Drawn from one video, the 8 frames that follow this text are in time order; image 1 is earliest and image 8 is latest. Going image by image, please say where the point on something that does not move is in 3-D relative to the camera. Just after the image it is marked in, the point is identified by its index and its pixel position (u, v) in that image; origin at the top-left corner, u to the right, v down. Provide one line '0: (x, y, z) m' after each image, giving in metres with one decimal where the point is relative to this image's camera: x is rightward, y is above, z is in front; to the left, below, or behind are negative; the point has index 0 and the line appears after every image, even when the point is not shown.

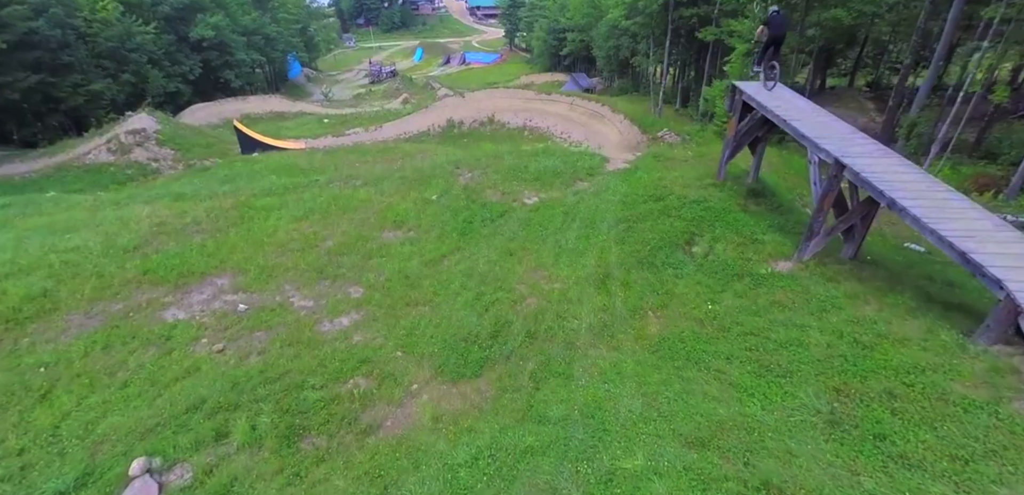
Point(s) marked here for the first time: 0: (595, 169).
0: (+2.5, +2.4, +14.8) m
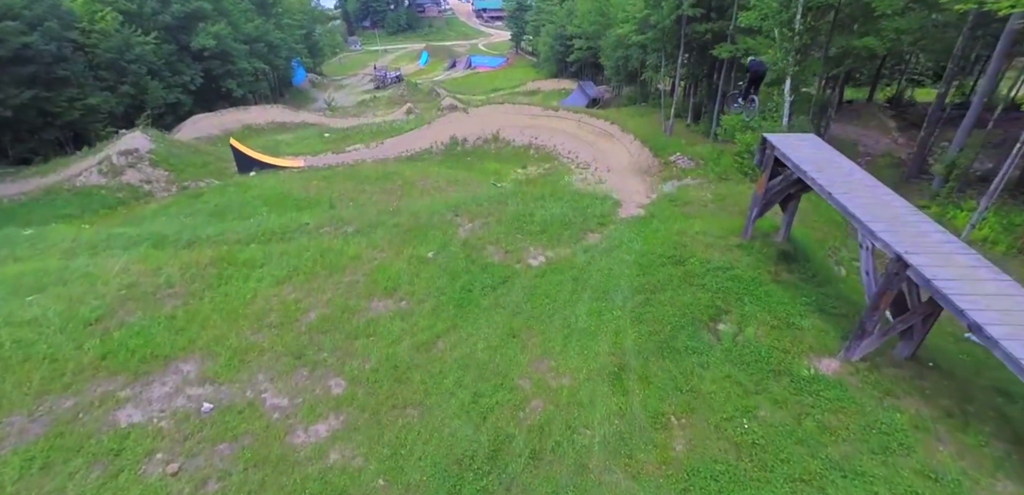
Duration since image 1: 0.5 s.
0: (+2.6, +0.9, +13.6) m
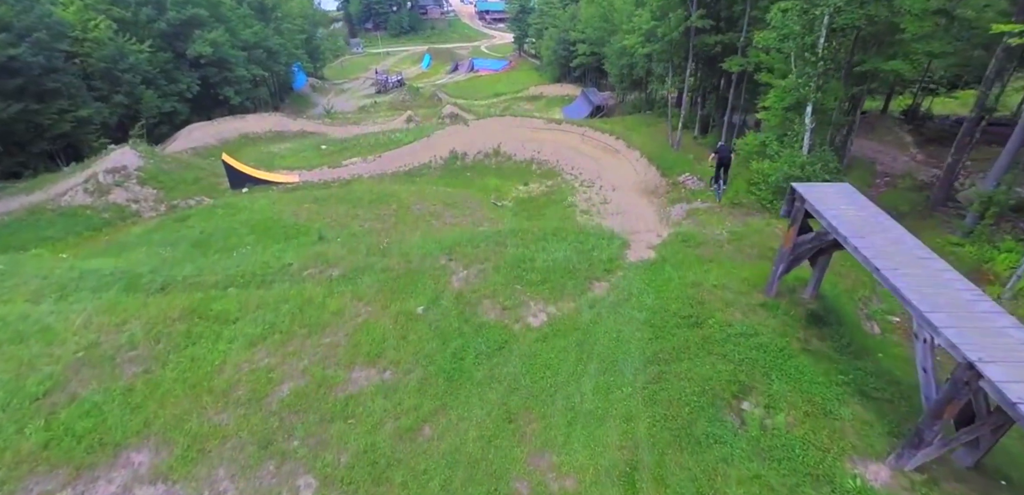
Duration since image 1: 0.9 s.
0: (+2.6, -0.3, +12.5) m
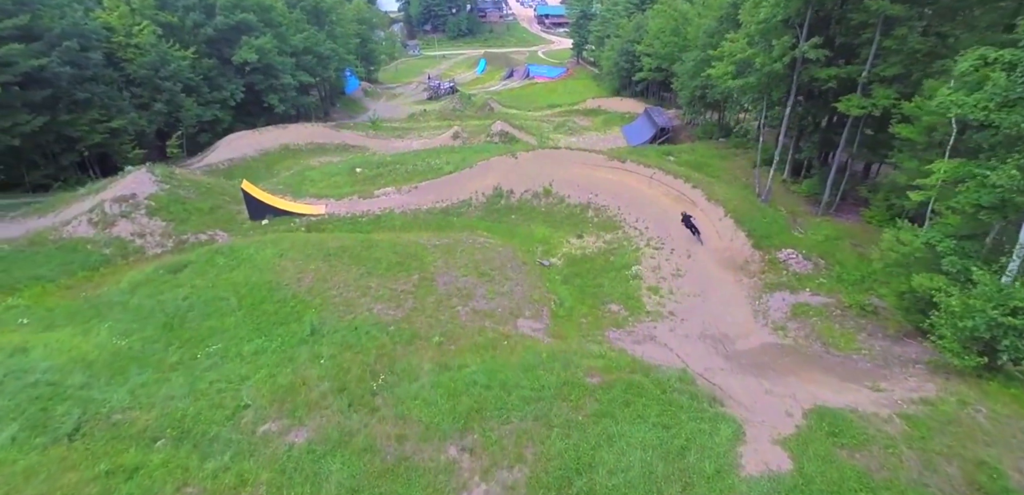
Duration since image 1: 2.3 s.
0: (+3.3, -3.6, +7.8) m
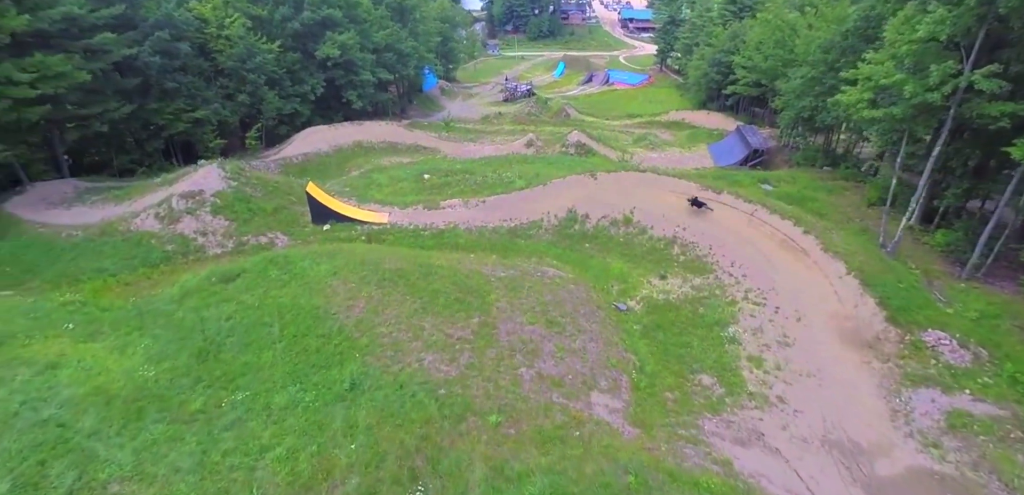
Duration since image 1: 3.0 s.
0: (+4.1, -5.3, +4.9) m
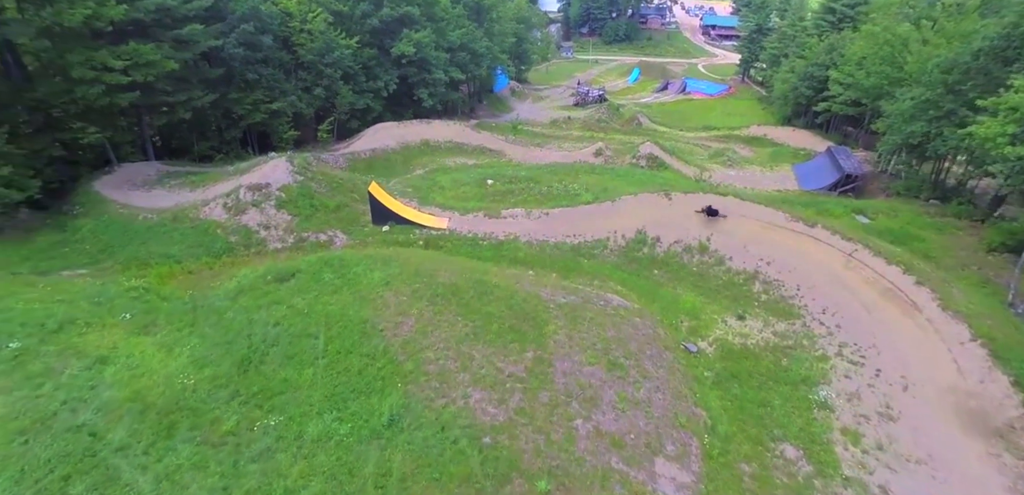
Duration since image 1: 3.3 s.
0: (+4.3, -6.5, +3.0) m
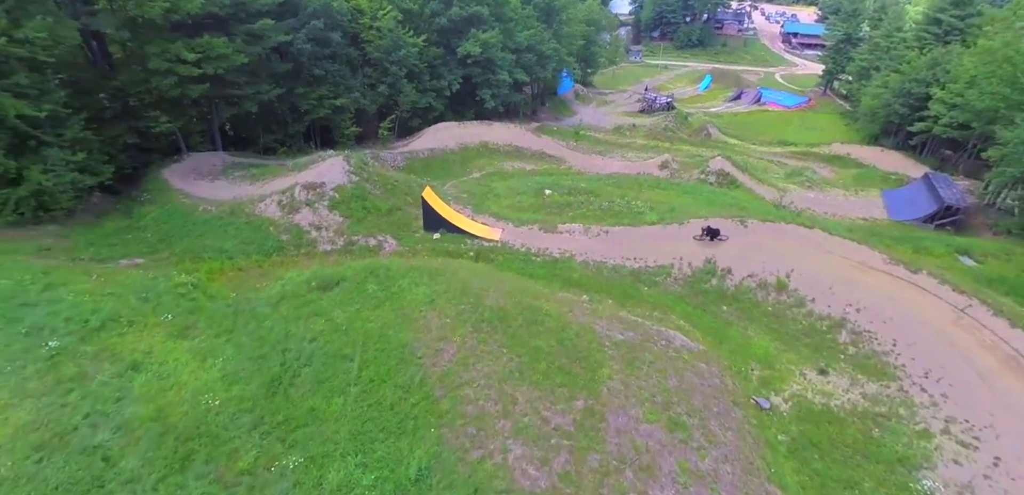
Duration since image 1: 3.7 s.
0: (+4.0, -7.6, +1.2) m
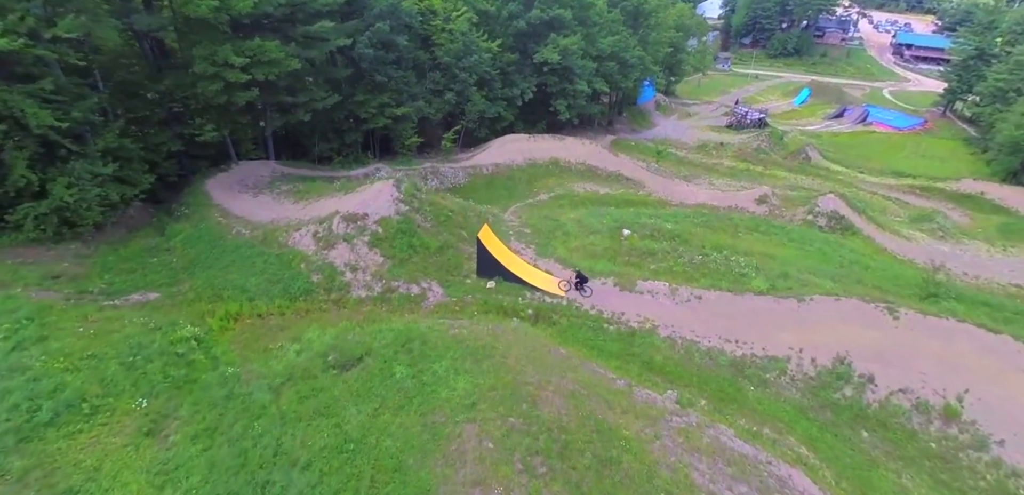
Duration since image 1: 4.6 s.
0: (+3.3, -10.3, -3.4) m
